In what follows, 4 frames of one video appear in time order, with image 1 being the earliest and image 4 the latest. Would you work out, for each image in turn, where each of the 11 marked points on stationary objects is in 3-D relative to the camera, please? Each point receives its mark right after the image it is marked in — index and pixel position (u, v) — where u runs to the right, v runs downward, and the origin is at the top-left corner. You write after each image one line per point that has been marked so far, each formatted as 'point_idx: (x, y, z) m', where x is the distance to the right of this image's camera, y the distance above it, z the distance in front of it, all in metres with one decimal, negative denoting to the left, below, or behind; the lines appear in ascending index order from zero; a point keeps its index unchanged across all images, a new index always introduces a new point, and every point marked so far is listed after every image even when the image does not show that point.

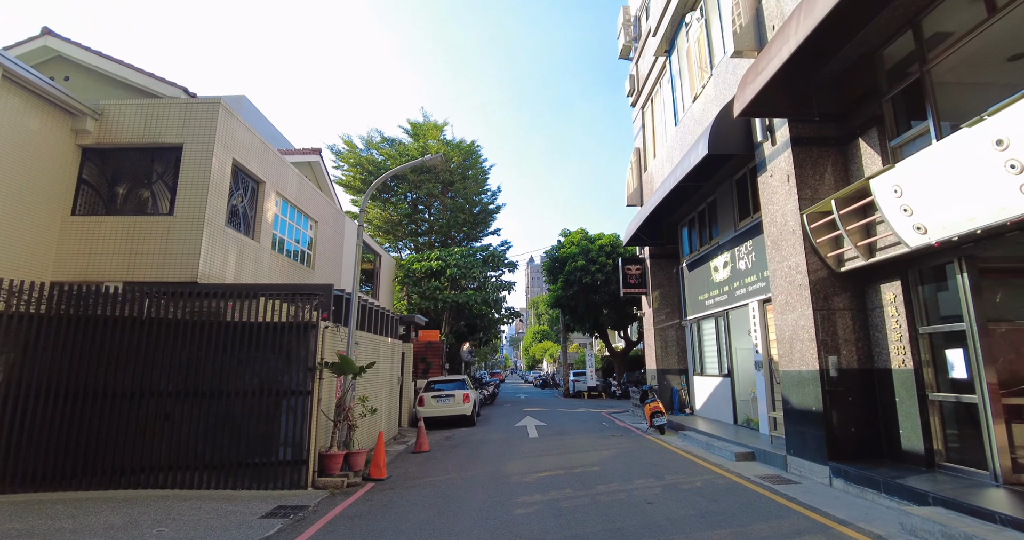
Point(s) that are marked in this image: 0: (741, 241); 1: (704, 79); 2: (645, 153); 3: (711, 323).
0: (+5.1, +0.7, +11.4) m
1: (+4.2, +4.1, +11.2) m
2: (+4.2, +3.7, +16.3) m
3: (+5.1, -1.3, +13.2) m
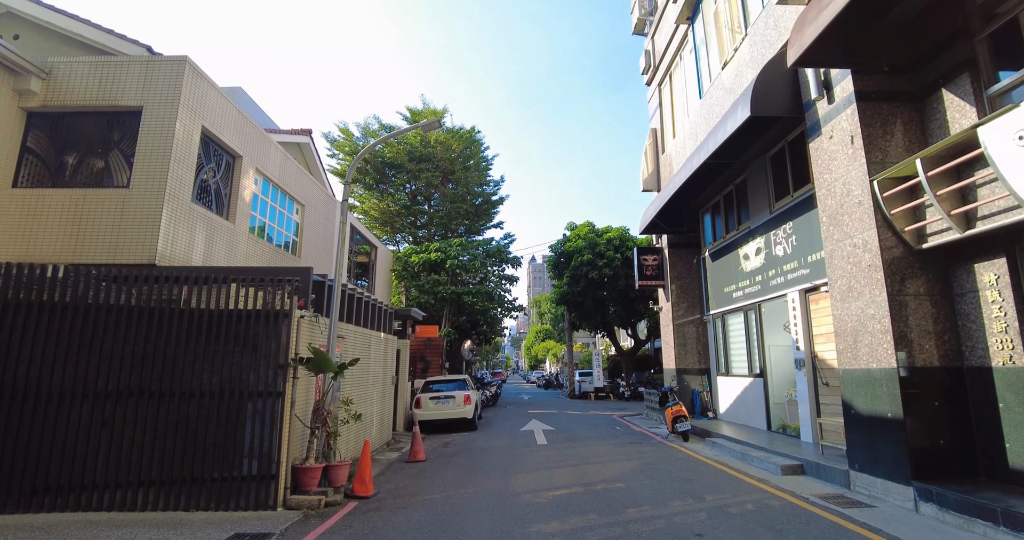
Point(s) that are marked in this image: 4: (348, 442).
0: (+5.2, +0.9, +10.1) m
1: (+4.3, +4.4, +9.9) m
2: (+4.4, +4.0, +15.0) m
3: (+5.3, -1.1, +12.0) m
4: (-2.8, -2.8, +8.4) m
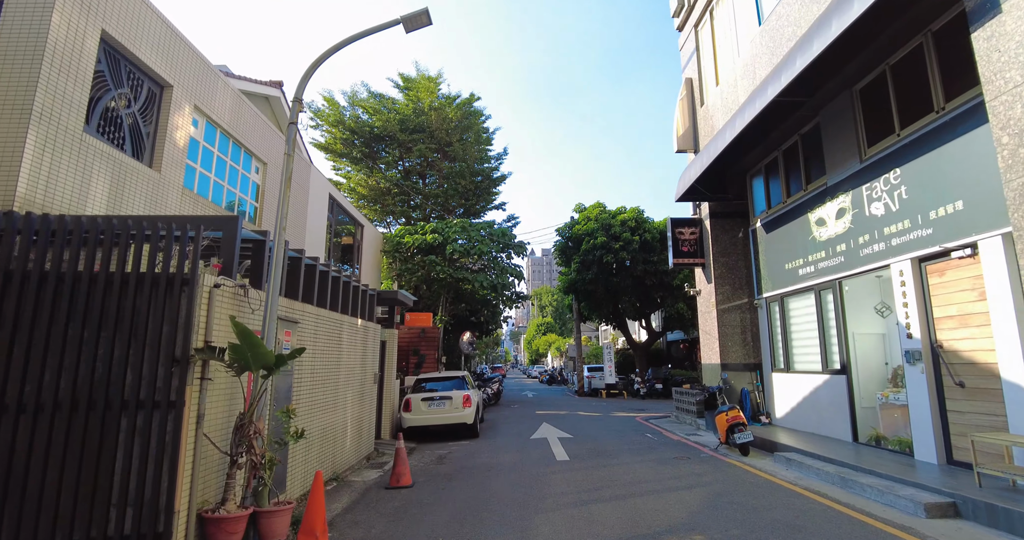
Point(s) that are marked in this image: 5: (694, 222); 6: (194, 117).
0: (+5.4, +1.4, +7.7) m
1: (+4.5, +4.9, +7.5) m
2: (+4.6, +4.5, +12.6) m
3: (+5.5, -0.5, +9.6) m
4: (-2.6, -2.3, +6.0) m
5: (+4.3, +1.1, +12.5) m
6: (-5.2, +2.5, +8.5) m
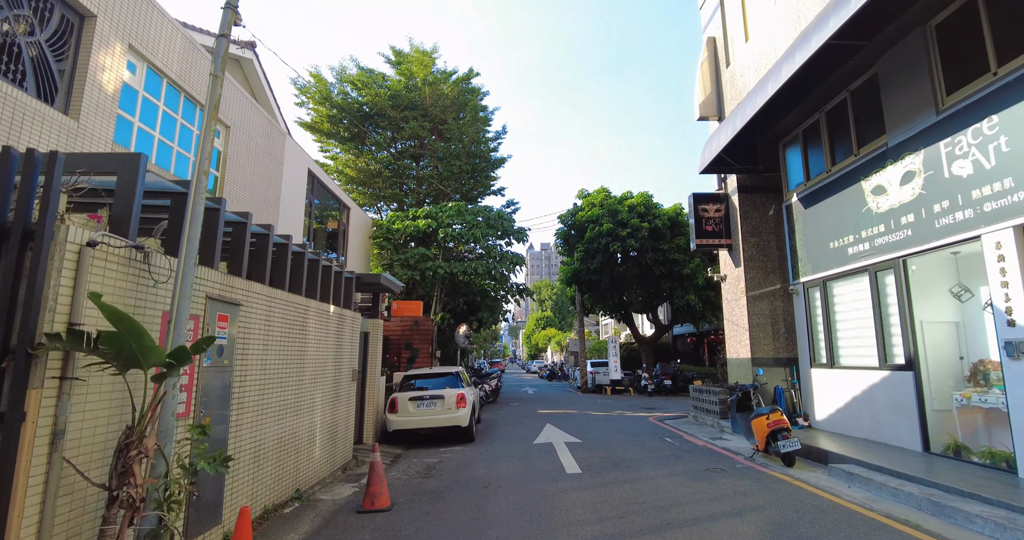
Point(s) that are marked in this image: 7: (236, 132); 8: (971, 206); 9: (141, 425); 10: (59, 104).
0: (+5.5, +1.8, +6.3) m
1: (+4.6, +5.2, +6.0) m
2: (+4.6, +4.9, +11.1) m
3: (+5.5, -0.2, +8.2) m
4: (-2.5, -2.0, +4.6) m
5: (+4.4, +1.5, +11.1) m
6: (-5.2, +2.8, +7.0) m
7: (-5.1, +2.5, +9.6) m
8: (+5.4, +0.8, +6.1) m
9: (-2.3, -1.0, +3.3) m
10: (-5.3, +1.9, +6.0) m
